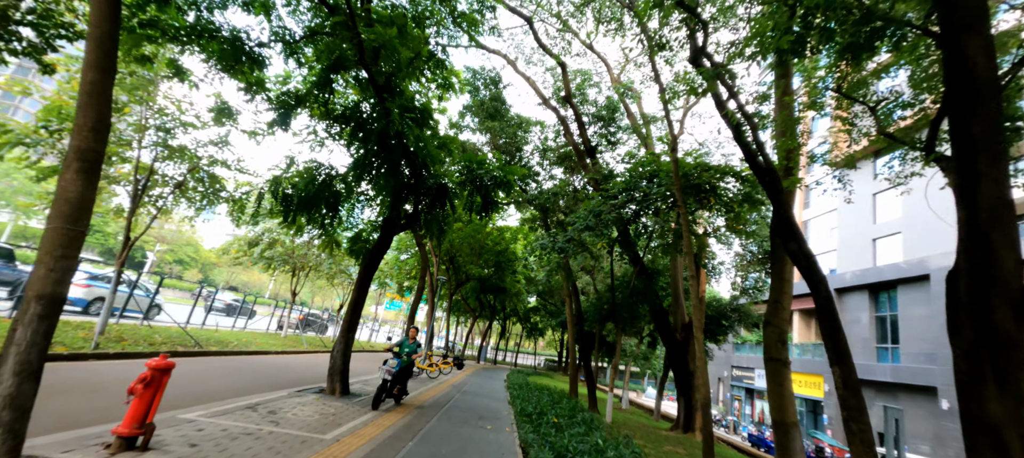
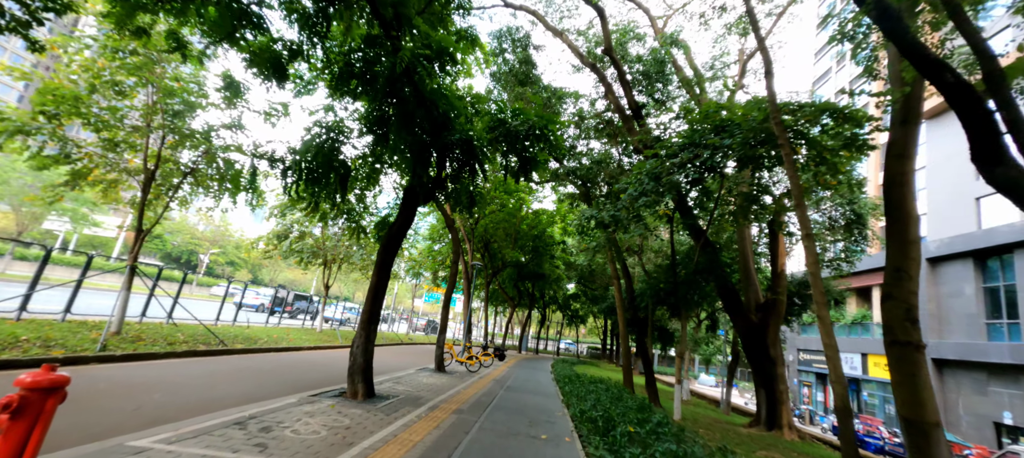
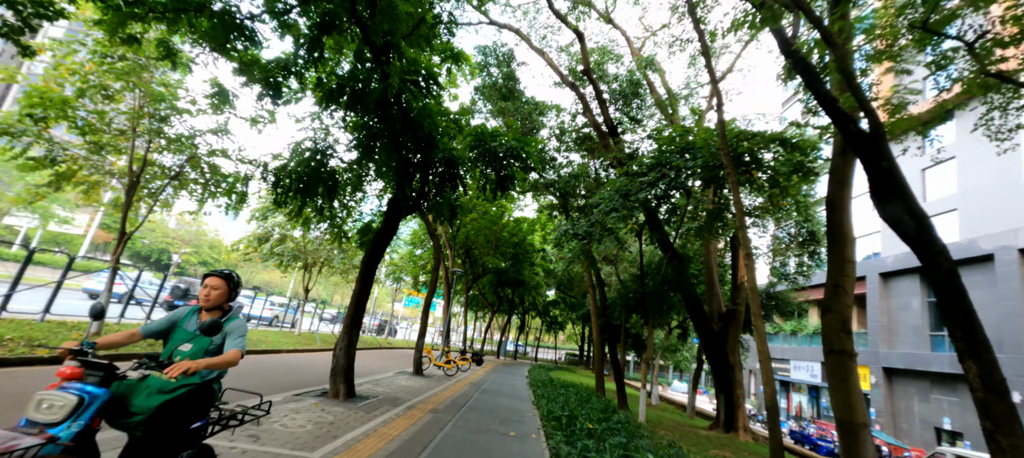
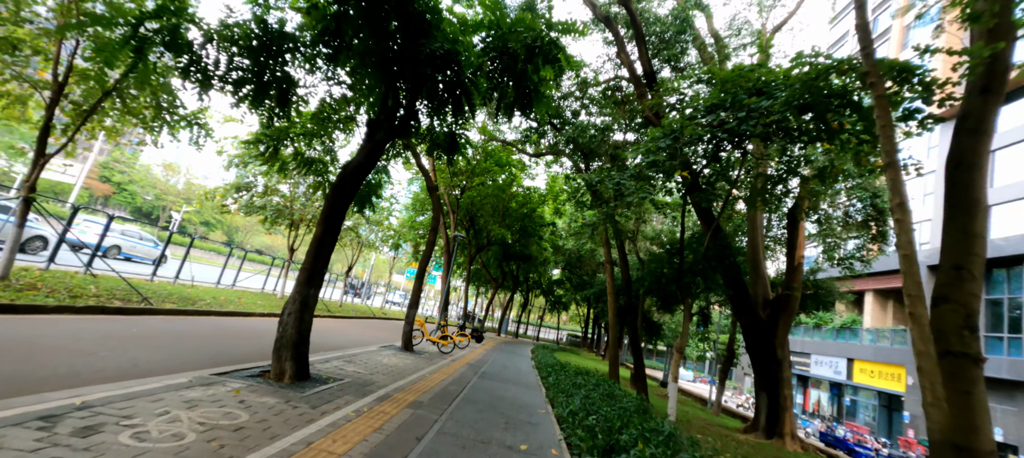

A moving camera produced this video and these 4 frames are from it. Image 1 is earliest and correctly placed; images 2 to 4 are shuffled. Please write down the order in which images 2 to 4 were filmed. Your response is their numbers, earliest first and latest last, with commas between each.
3, 2, 4
